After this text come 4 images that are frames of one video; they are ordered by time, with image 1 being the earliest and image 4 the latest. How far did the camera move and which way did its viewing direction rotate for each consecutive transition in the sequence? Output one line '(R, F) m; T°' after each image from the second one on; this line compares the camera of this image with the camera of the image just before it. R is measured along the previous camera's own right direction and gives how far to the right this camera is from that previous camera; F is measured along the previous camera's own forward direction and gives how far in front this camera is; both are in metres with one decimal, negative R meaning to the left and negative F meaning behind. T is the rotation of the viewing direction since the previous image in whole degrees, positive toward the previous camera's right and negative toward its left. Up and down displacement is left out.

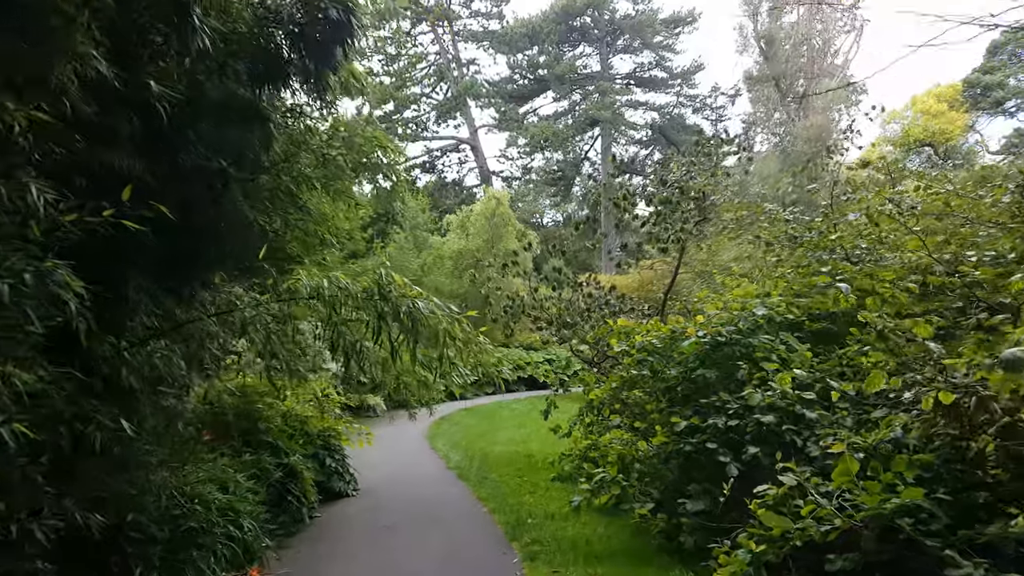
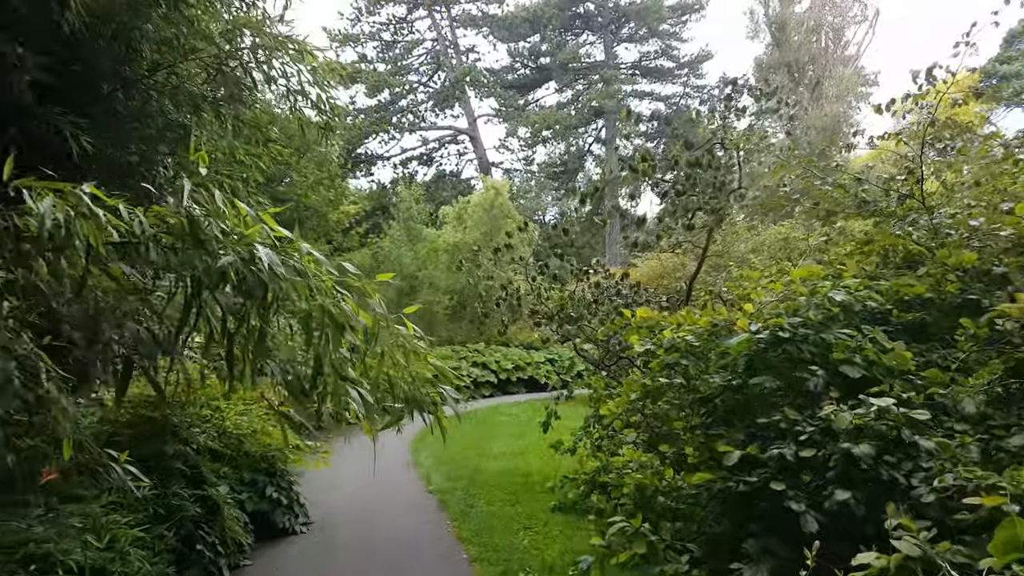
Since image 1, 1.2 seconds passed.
(+0.1, +1.0) m; 0°
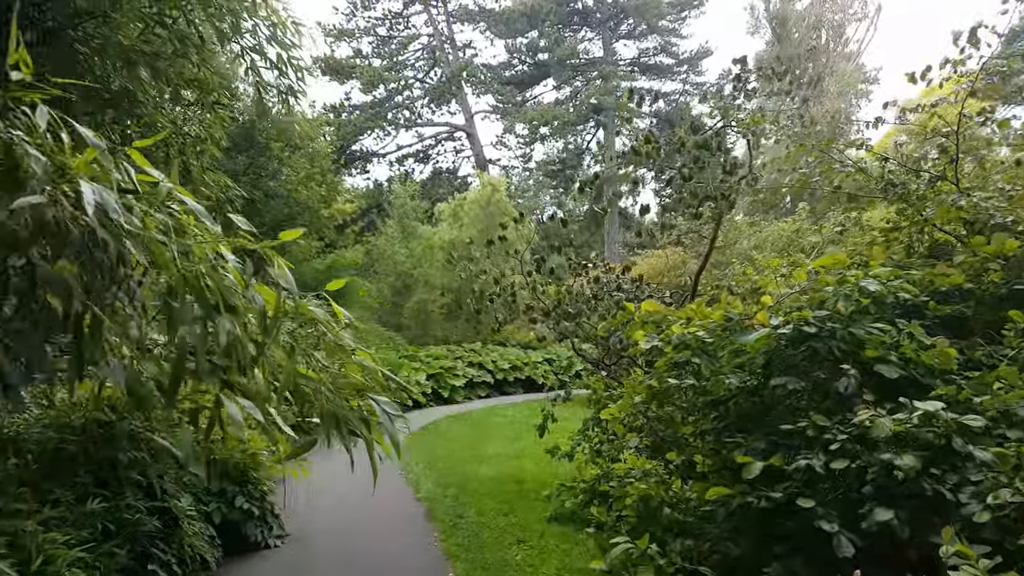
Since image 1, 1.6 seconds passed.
(0.0, +0.3) m; 0°
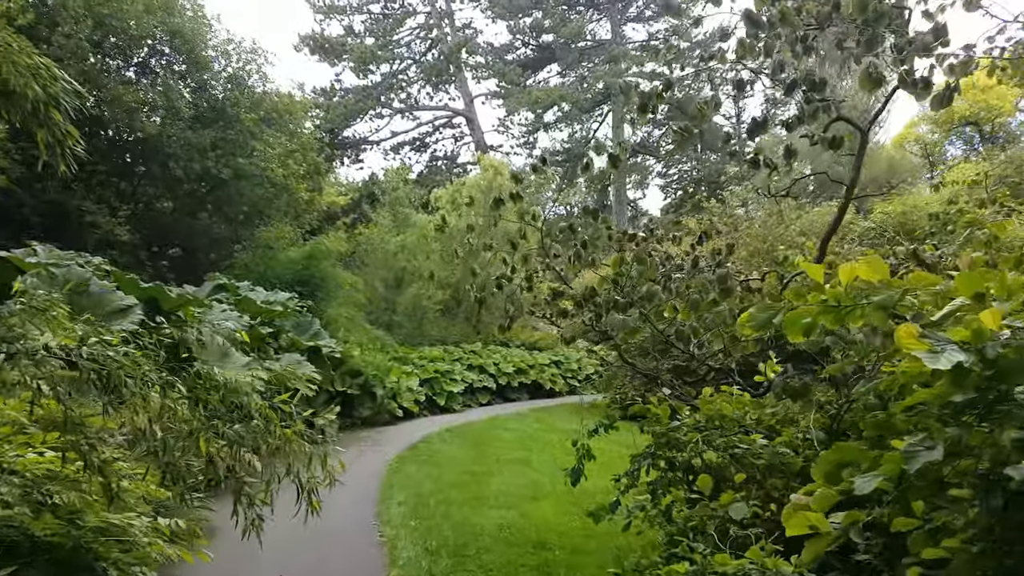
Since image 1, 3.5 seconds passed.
(-0.1, +1.6) m; 0°
